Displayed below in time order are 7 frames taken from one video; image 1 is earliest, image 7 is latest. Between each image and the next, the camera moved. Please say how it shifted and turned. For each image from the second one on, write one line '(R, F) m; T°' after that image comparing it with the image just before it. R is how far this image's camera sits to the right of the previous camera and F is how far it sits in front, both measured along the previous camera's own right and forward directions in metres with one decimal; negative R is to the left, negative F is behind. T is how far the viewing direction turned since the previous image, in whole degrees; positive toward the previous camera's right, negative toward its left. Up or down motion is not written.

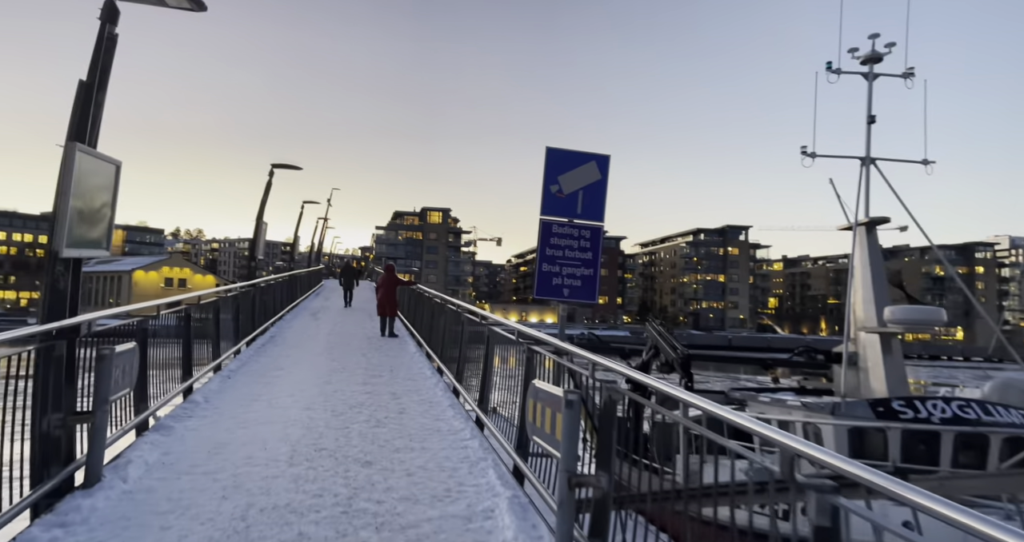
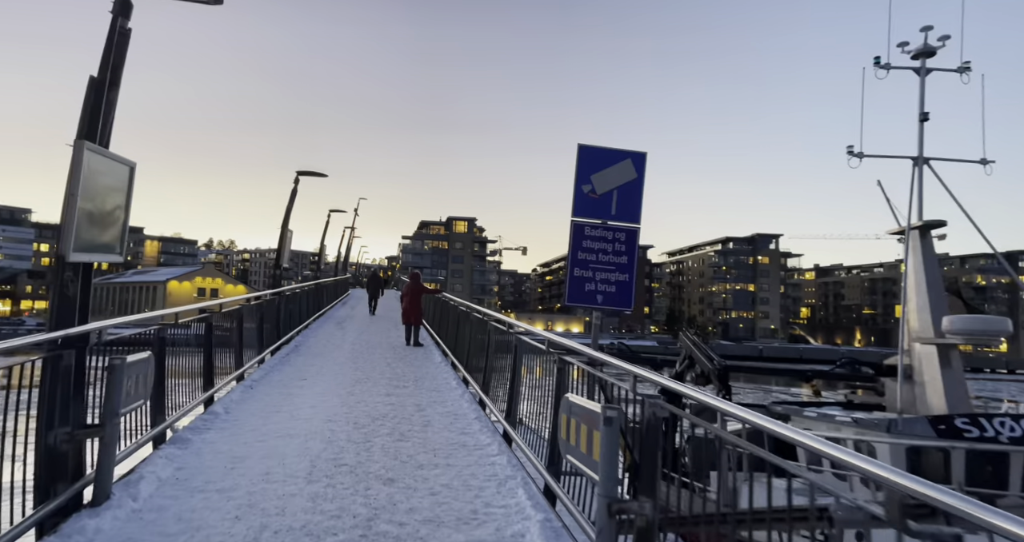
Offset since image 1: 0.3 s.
(0.0, +0.3) m; -2°
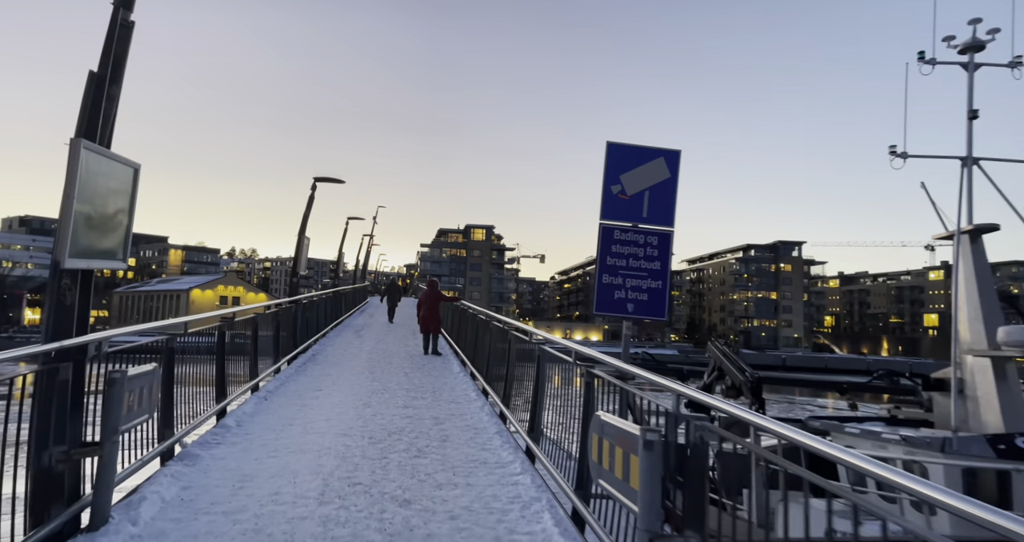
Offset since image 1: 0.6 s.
(0.0, +0.3) m; -2°
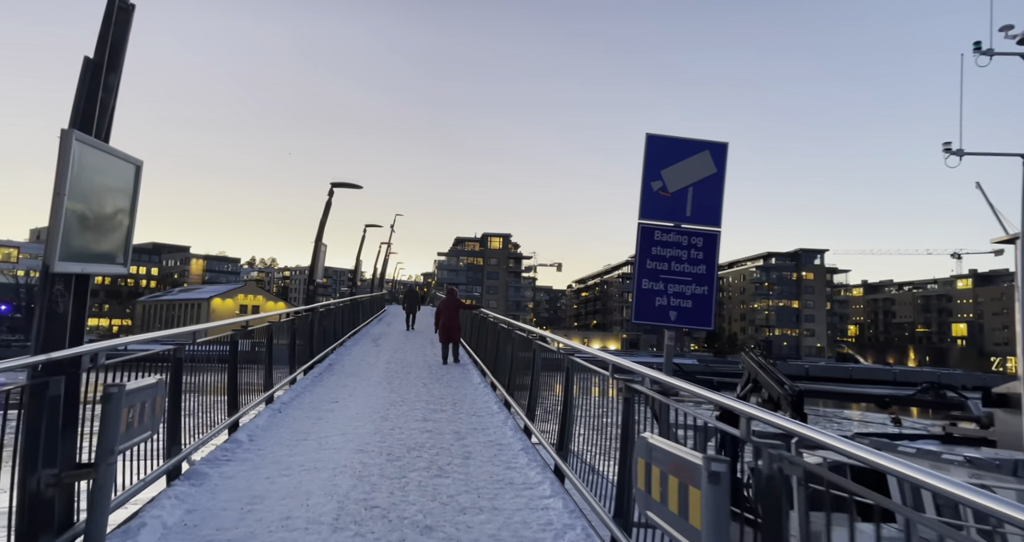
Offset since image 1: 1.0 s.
(-0.1, +0.4) m; -2°
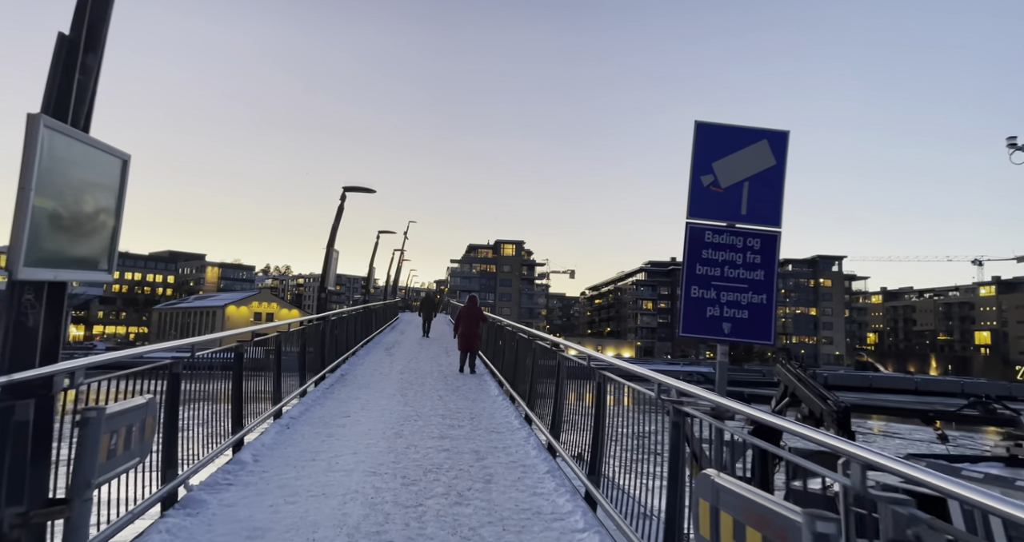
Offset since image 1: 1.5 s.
(-0.1, +0.4) m; -1°
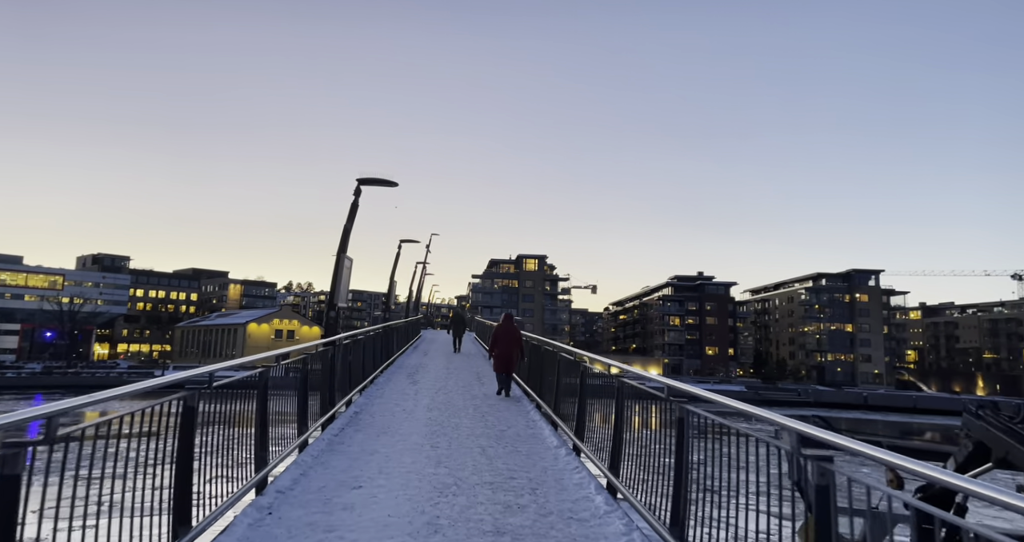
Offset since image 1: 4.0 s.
(-0.5, +2.2) m; -2°
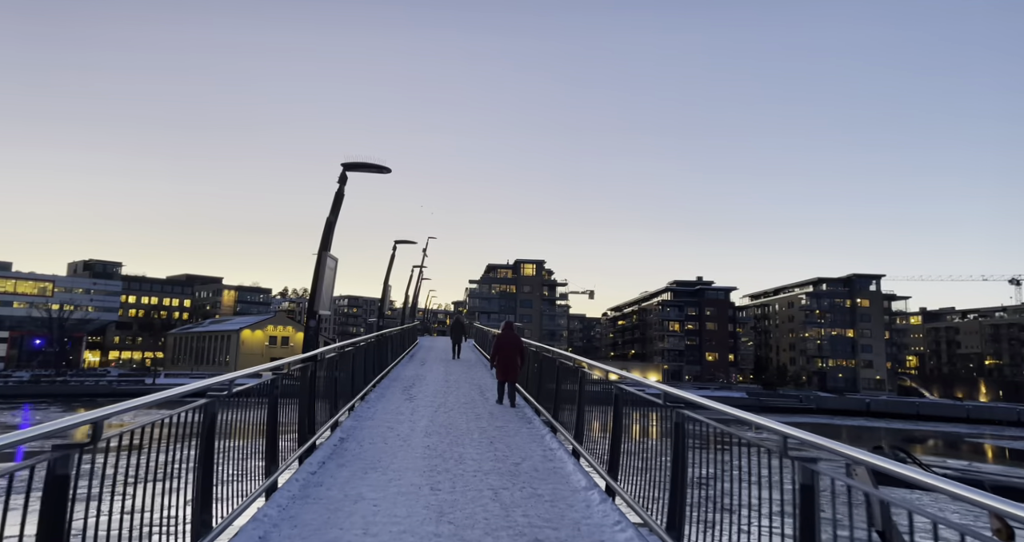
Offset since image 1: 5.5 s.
(-0.2, +1.3) m; 0°
